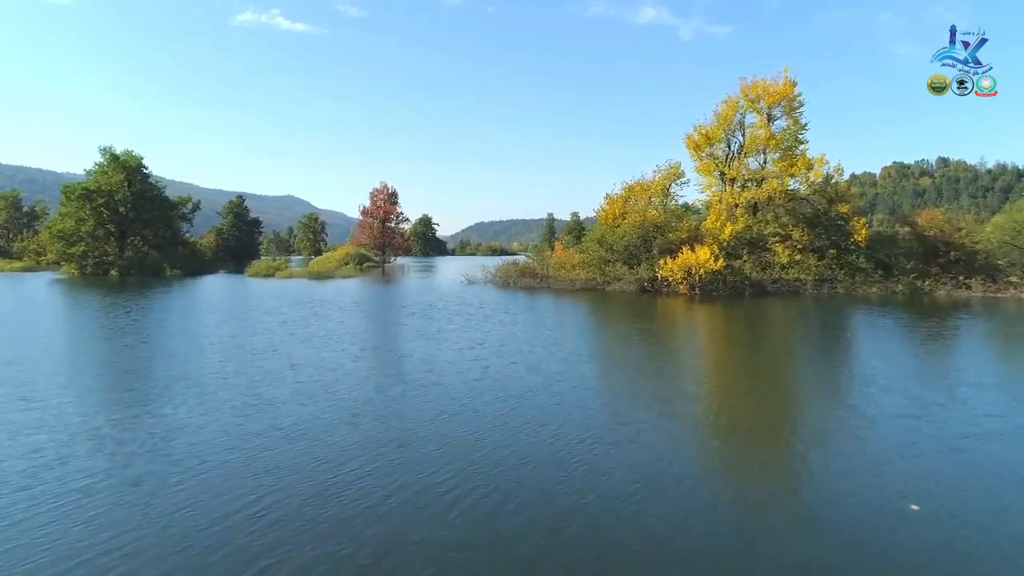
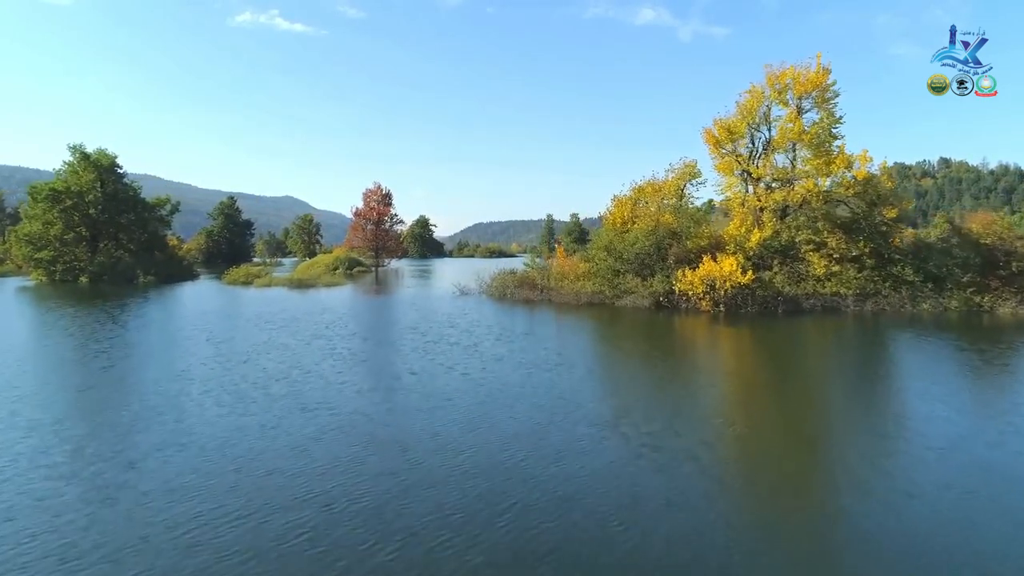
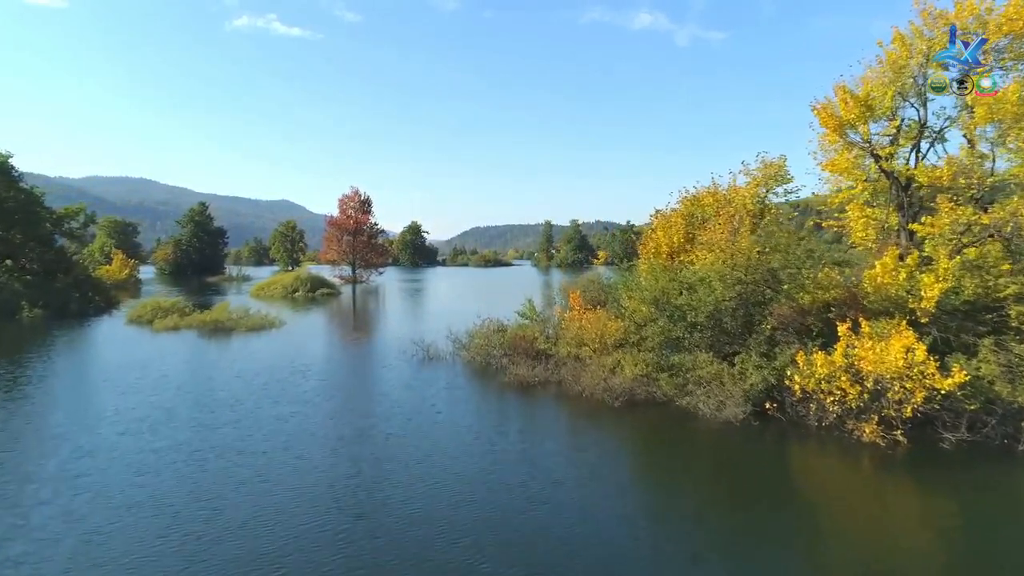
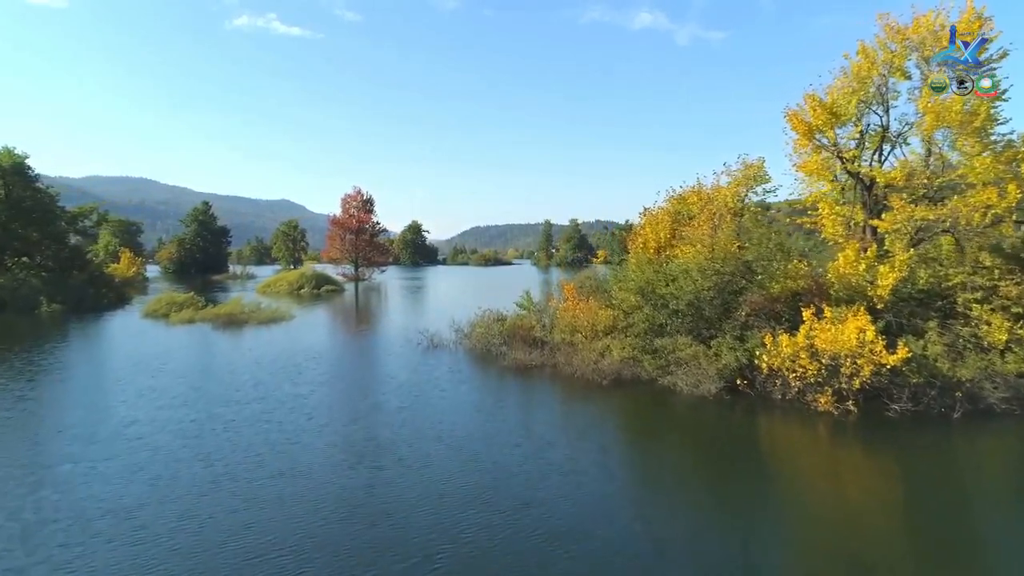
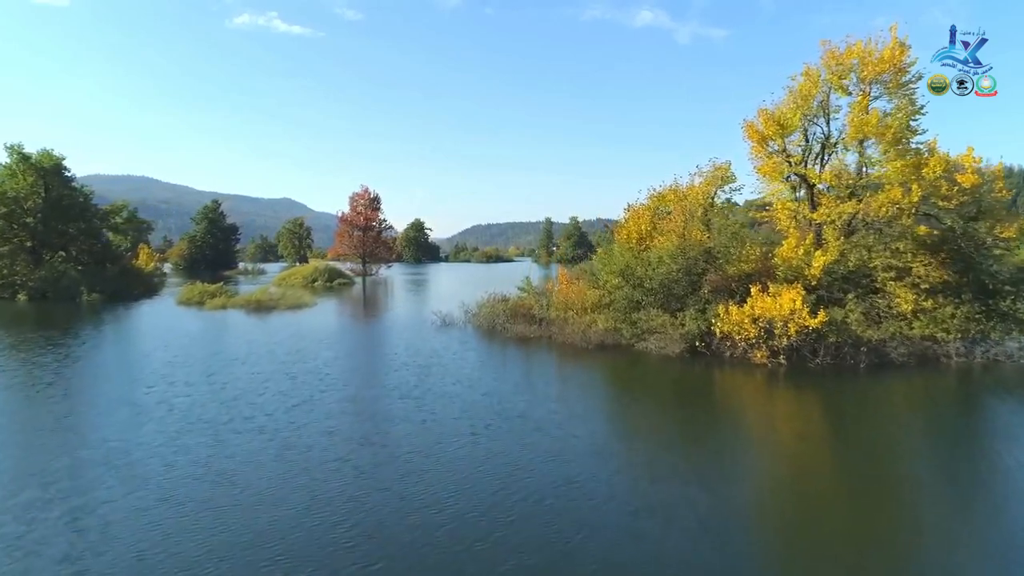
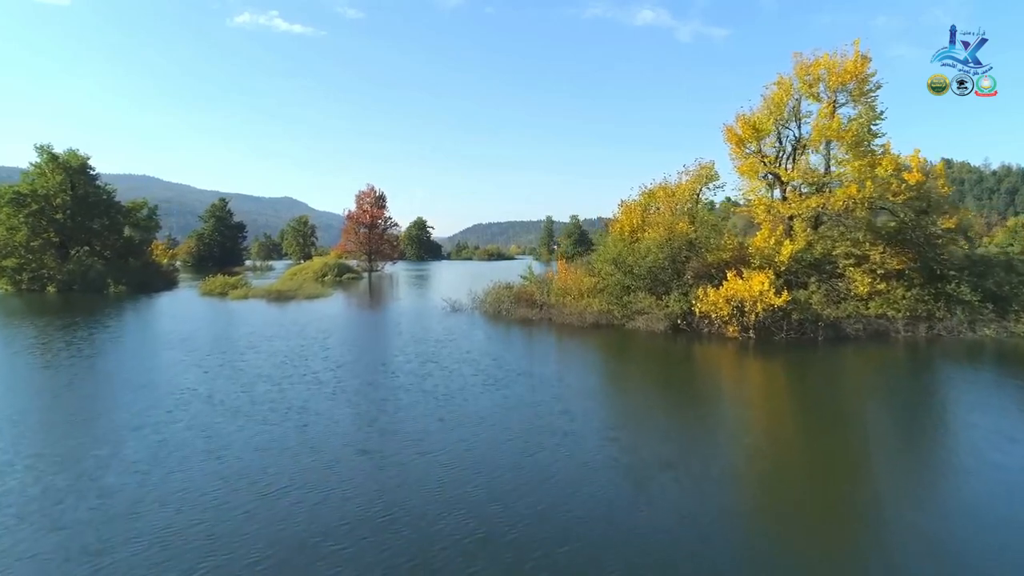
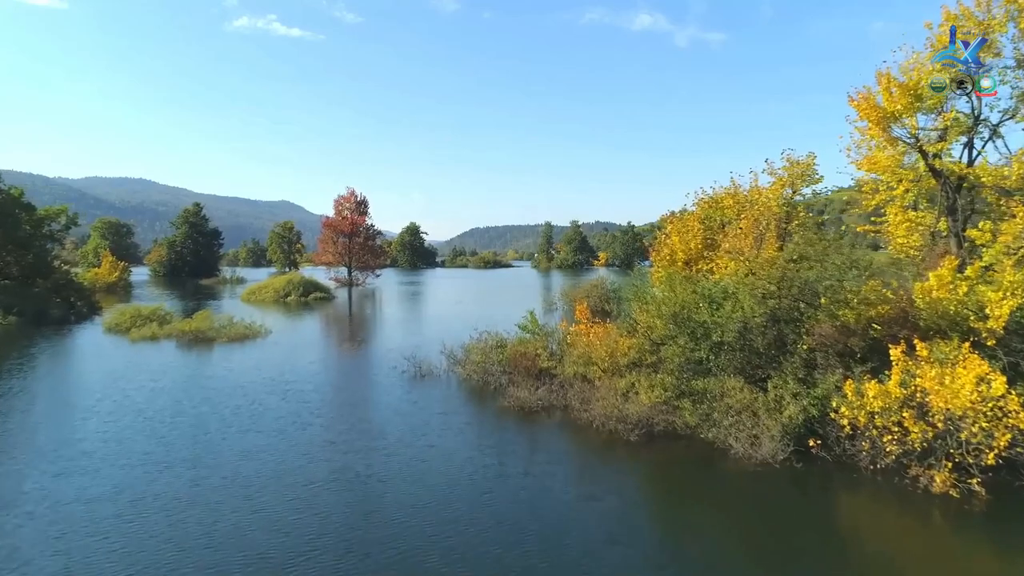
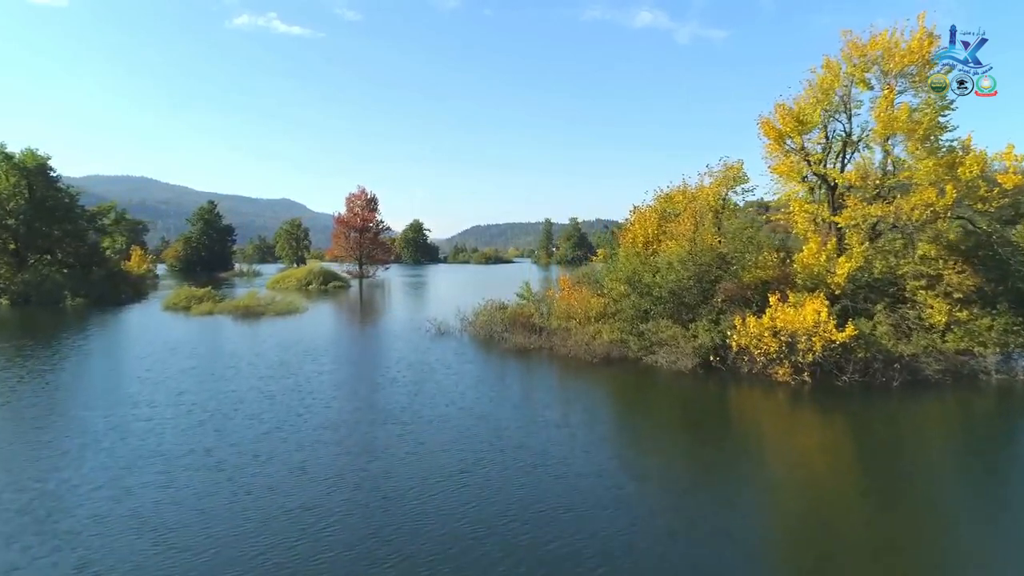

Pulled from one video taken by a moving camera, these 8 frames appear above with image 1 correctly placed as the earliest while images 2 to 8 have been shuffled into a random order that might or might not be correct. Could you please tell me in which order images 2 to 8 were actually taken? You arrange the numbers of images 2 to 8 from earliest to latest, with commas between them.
2, 6, 5, 8, 4, 3, 7
